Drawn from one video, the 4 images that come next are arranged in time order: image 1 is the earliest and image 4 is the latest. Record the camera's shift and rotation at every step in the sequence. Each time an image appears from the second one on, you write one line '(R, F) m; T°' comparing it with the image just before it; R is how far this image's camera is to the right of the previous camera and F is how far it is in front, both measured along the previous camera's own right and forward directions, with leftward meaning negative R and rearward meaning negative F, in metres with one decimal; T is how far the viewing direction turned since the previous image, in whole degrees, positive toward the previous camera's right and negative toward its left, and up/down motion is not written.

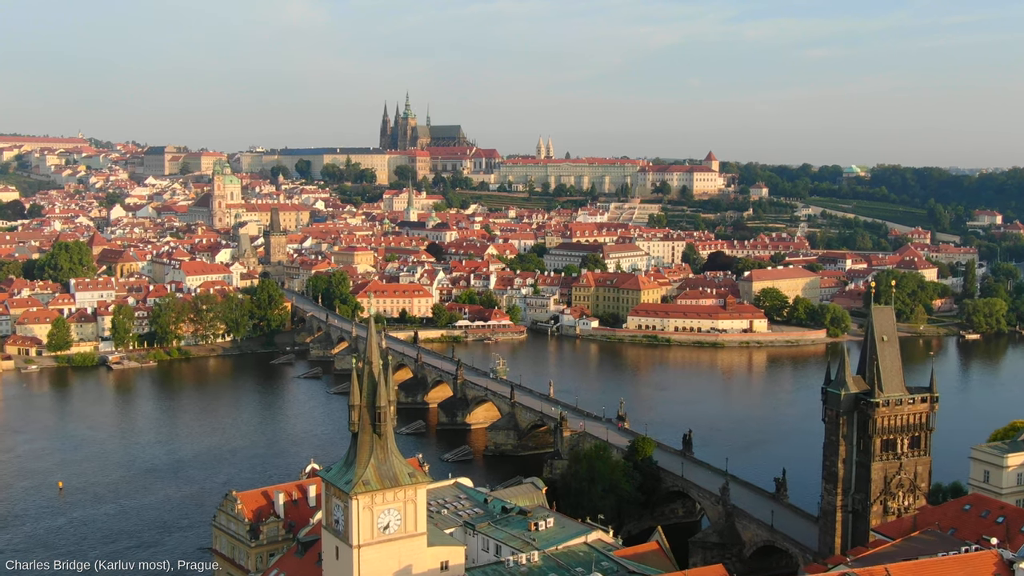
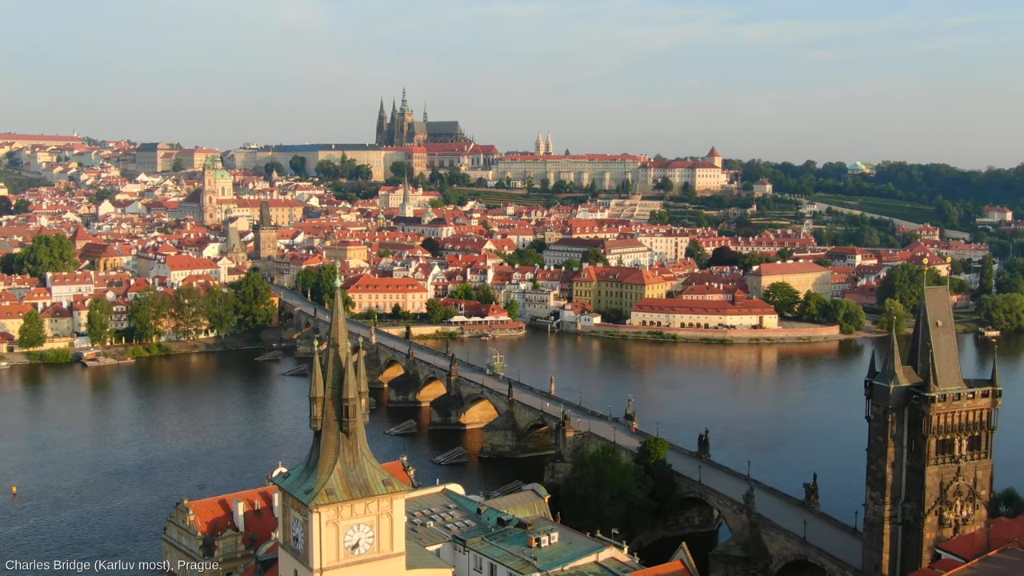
(0.0, +1.6) m; 0°
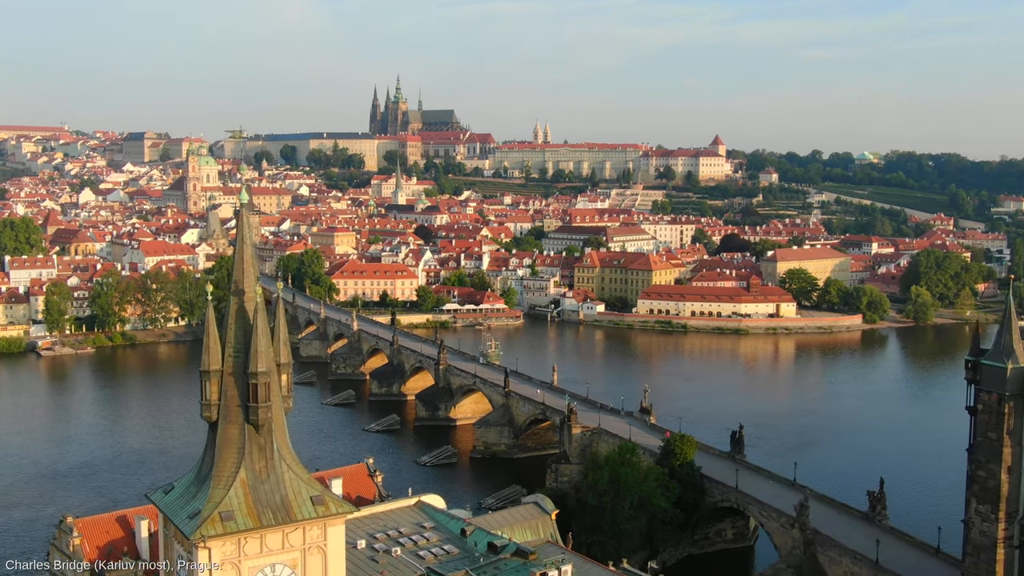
(0.0, +2.5) m; 0°
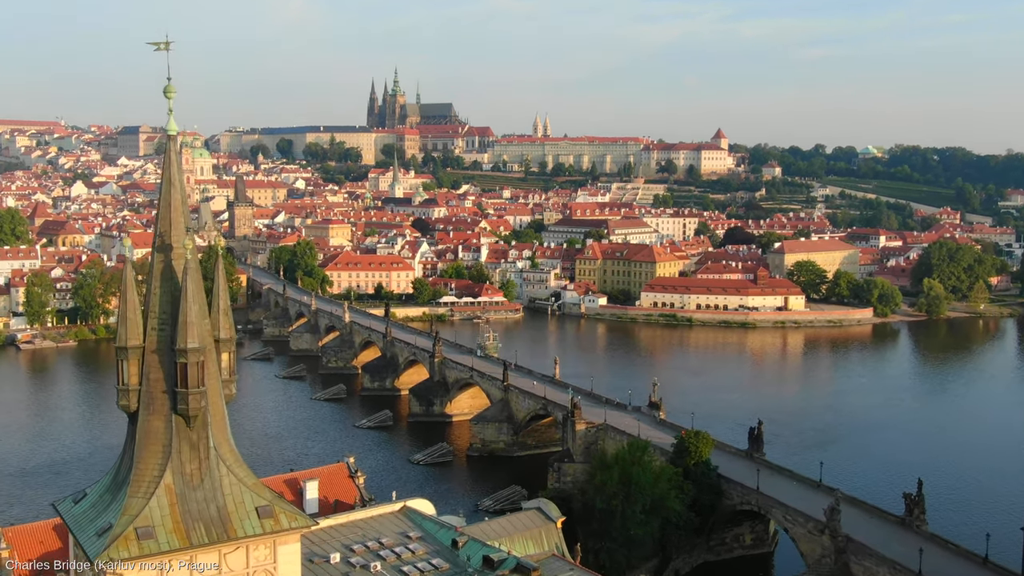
(0.0, +1.0) m; 0°
